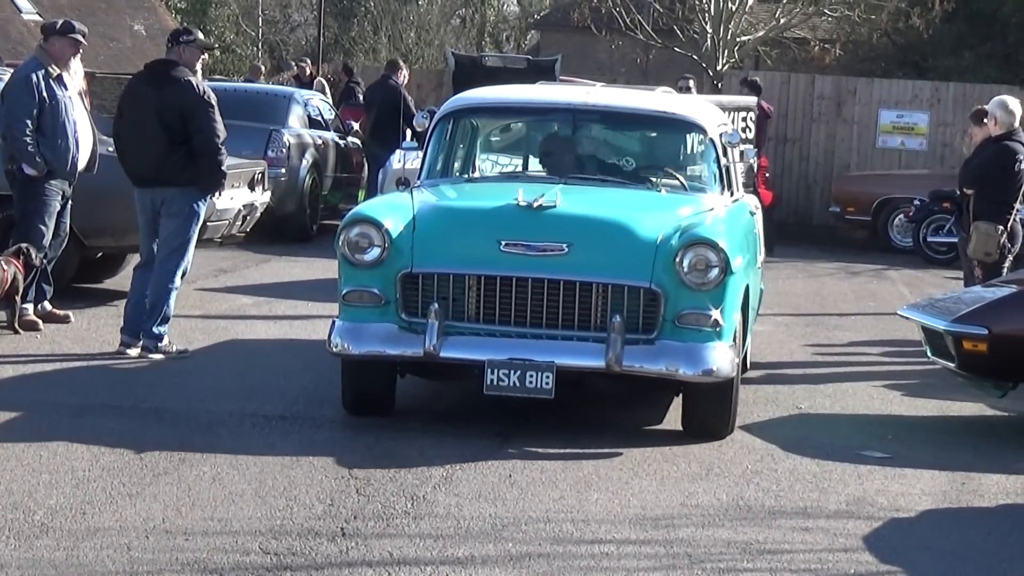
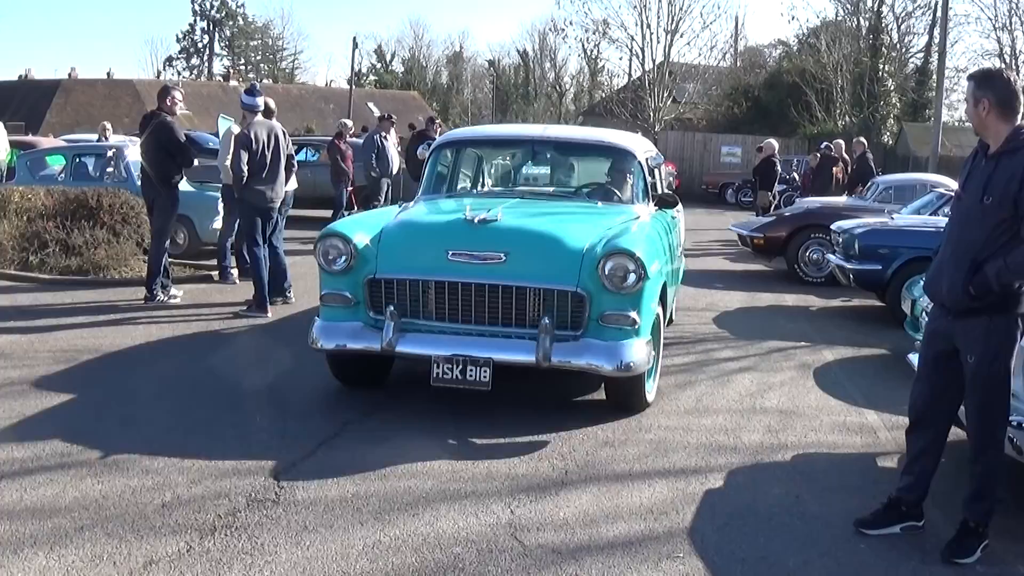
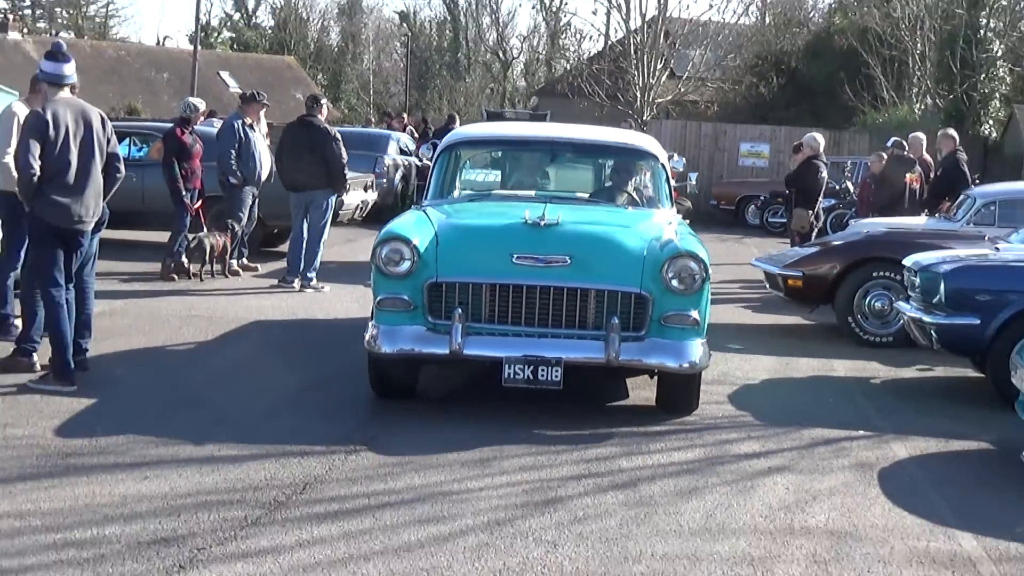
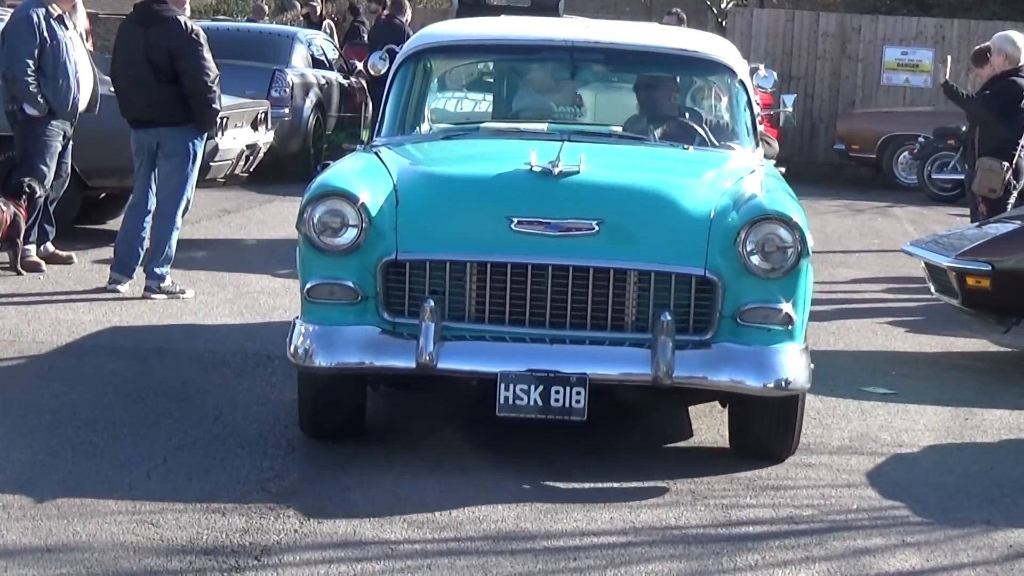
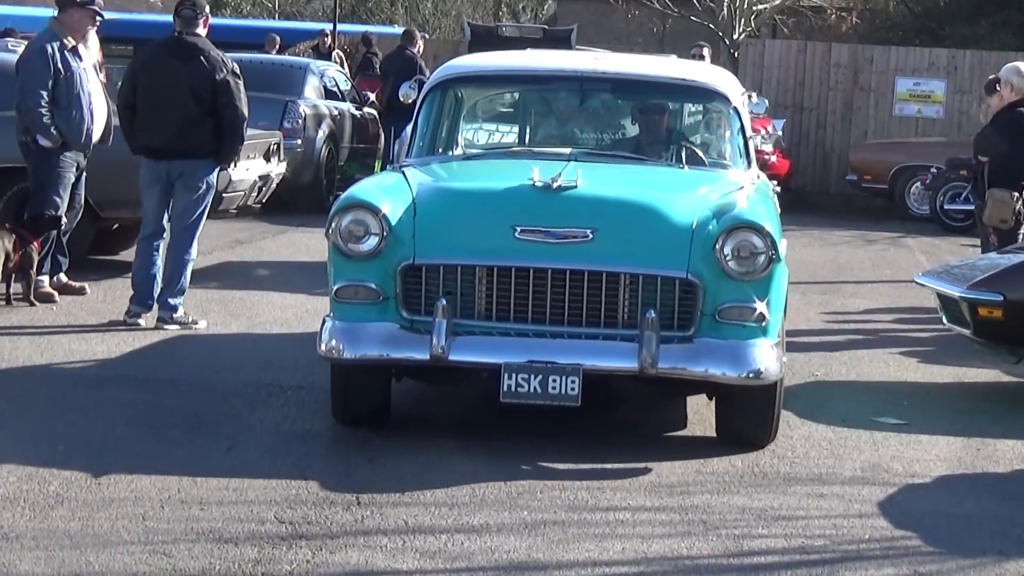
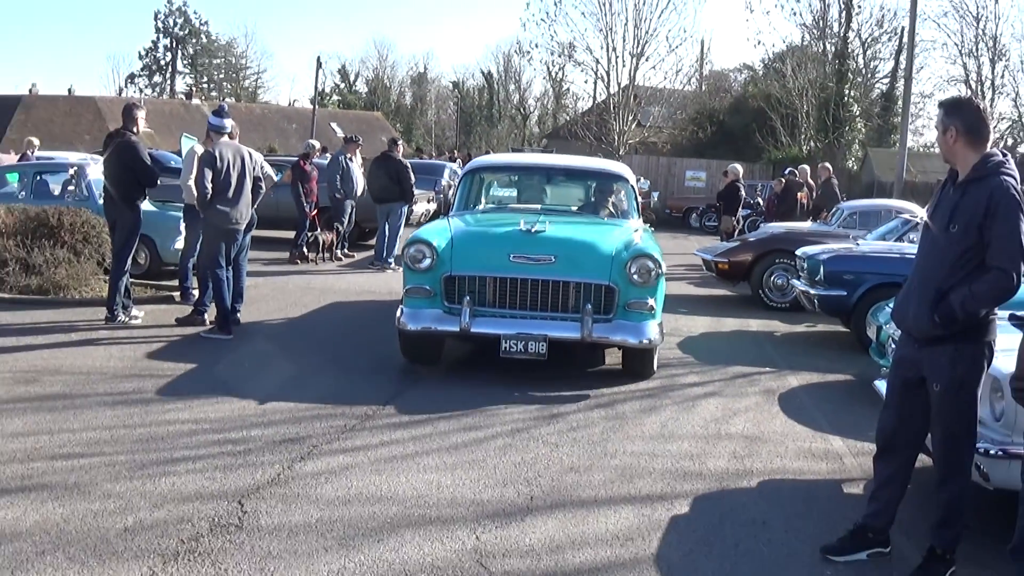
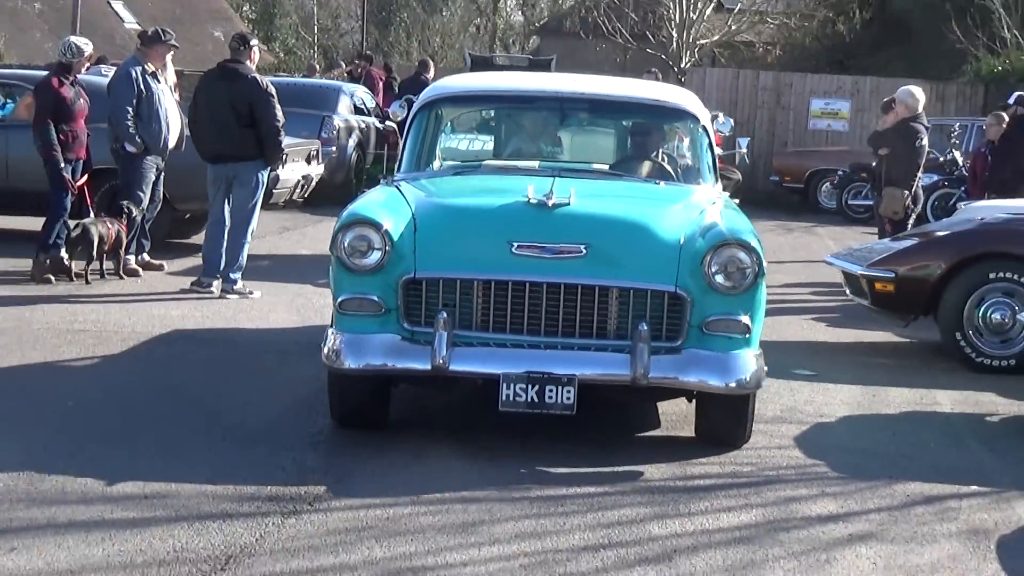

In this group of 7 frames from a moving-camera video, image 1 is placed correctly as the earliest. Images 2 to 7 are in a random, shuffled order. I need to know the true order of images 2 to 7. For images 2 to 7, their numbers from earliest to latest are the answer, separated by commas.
5, 4, 7, 3, 6, 2
